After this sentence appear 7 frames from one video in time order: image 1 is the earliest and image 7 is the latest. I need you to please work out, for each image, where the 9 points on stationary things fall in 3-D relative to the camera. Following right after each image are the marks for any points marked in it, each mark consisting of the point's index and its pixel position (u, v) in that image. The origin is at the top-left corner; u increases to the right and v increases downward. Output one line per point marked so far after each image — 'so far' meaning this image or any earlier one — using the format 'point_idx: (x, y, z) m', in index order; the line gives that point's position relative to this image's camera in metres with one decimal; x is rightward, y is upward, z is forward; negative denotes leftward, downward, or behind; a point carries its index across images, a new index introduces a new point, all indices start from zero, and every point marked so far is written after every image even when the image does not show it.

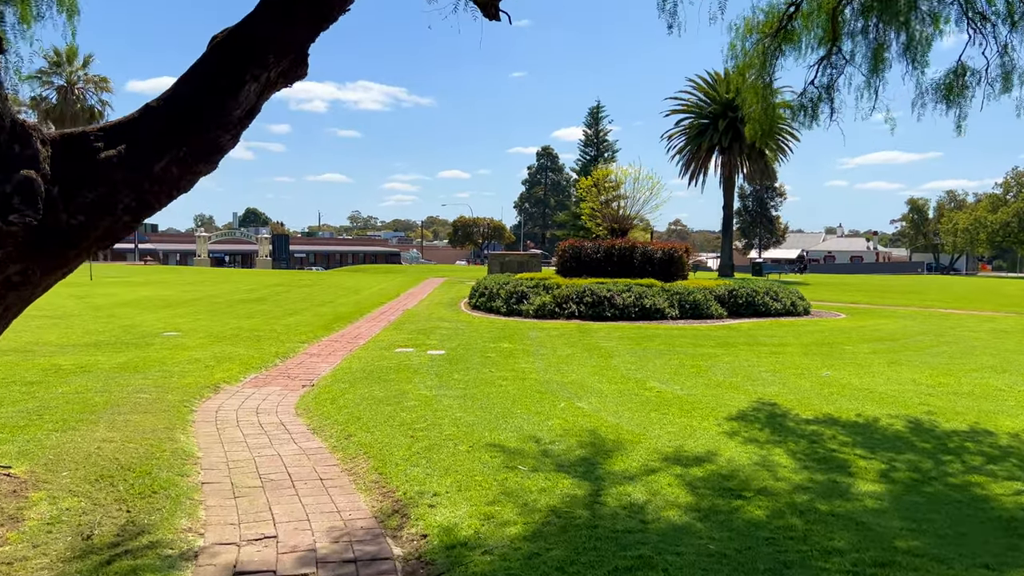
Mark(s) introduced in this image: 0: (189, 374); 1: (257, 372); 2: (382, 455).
0: (-4.0, -1.1, +8.3) m
1: (-3.4, -1.1, +8.7) m
2: (-0.9, -1.2, +4.8) m
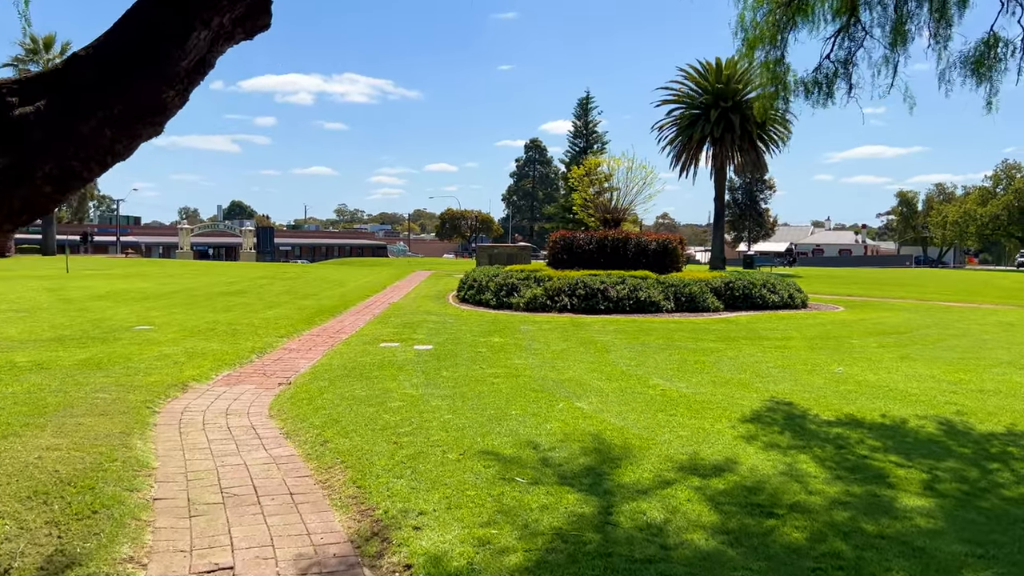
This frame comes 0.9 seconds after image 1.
0: (-4.1, -1.0, +7.7) m
1: (-3.5, -1.0, +8.1) m
2: (-1.0, -1.1, +4.3) m
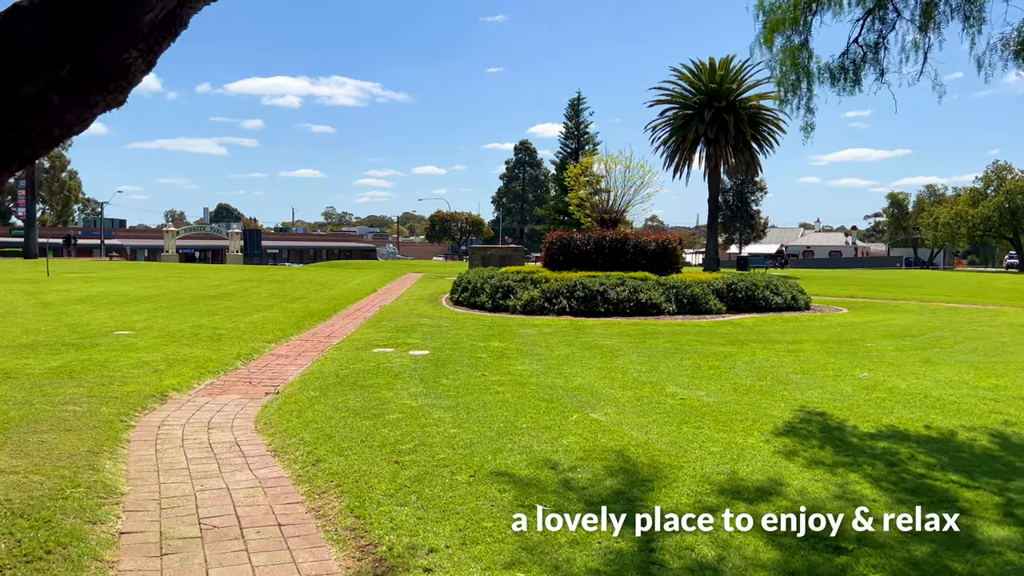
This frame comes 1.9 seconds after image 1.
0: (-4.1, -1.0, +7.1) m
1: (-3.4, -1.0, +7.6) m
2: (-0.9, -1.1, +3.8) m
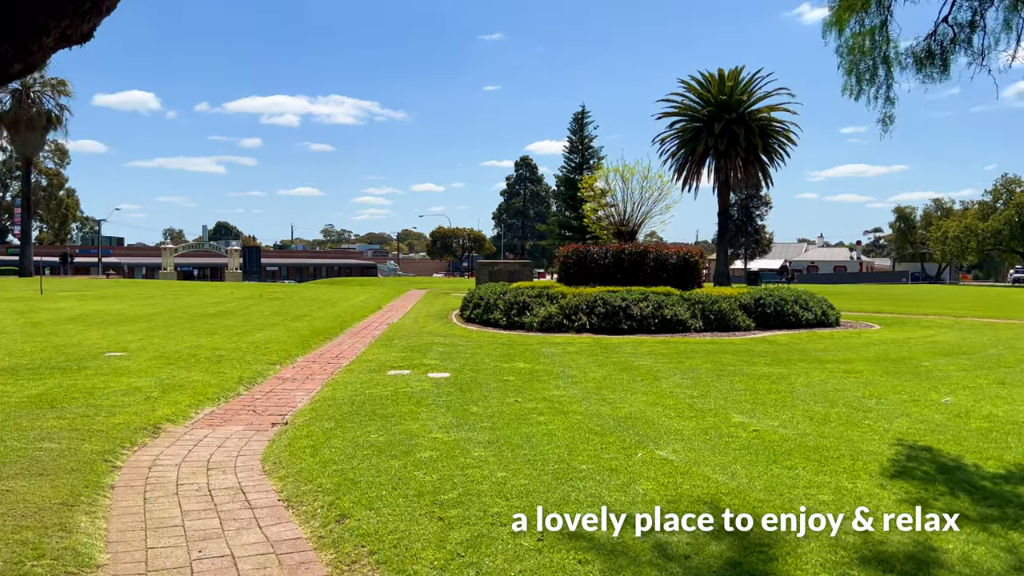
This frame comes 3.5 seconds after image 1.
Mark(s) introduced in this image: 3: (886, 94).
0: (-3.7, -1.2, +6.3) m
1: (-3.1, -1.2, +6.8) m
2: (-0.5, -1.2, +3.0) m
3: (+3.1, +1.6, +5.5) m
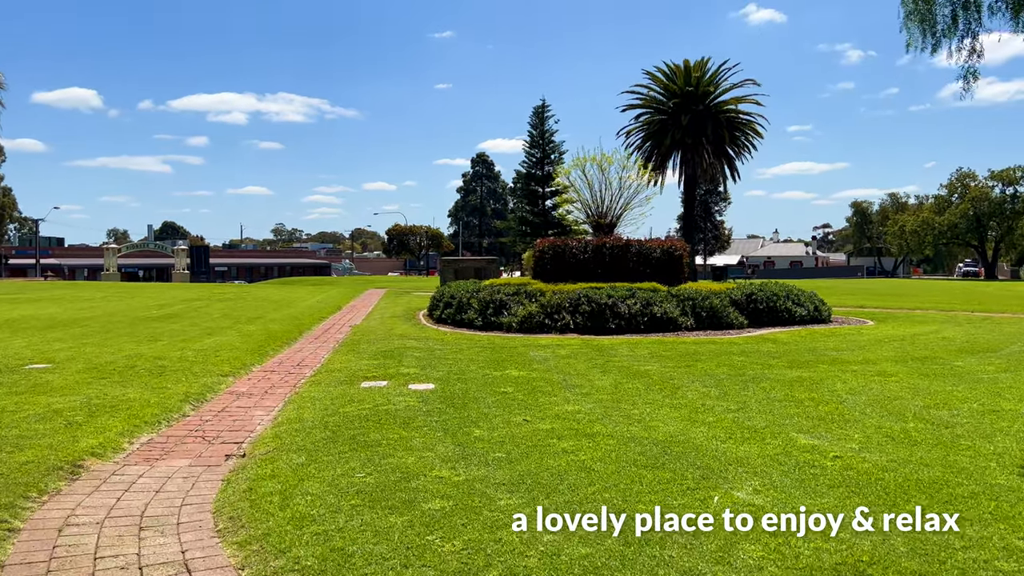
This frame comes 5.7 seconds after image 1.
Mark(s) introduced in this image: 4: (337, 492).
0: (-3.6, -1.2, +5.0) m
1: (-3.0, -1.2, +5.5) m
2: (-0.2, -1.2, +1.9) m
3: (+3.2, +1.7, +4.6) m
4: (-1.0, -1.2, +3.8) m
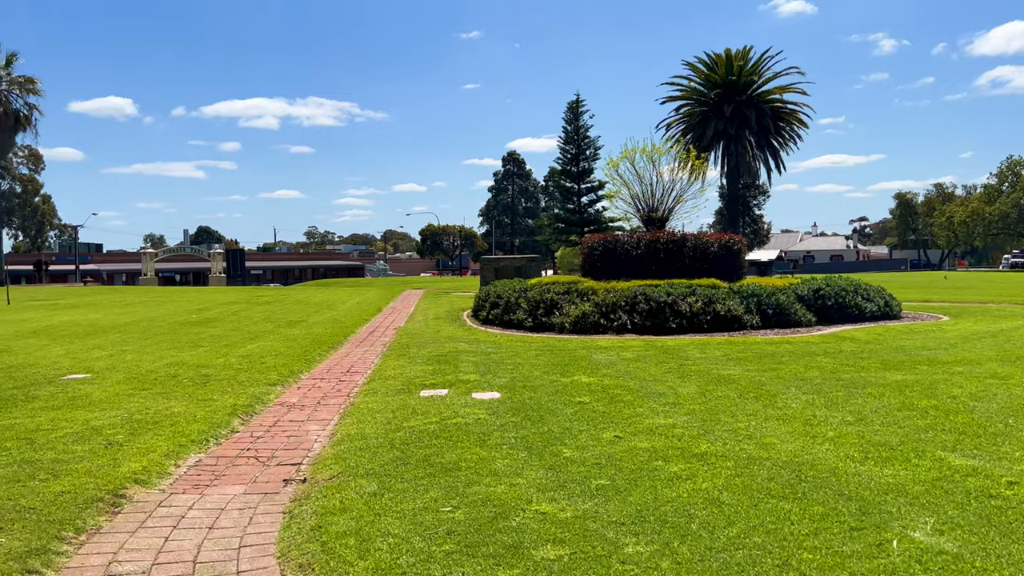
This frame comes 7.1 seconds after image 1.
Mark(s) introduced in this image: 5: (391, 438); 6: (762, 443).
0: (-3.0, -1.2, +4.5) m
1: (-2.3, -1.2, +5.0) m
2: (+0.3, -1.2, +1.2) m
3: (+3.8, +1.7, +3.8) m
4: (-0.4, -1.2, +3.2) m
5: (-0.9, -1.1, +5.0) m
6: (+1.7, -1.0, +4.5) m
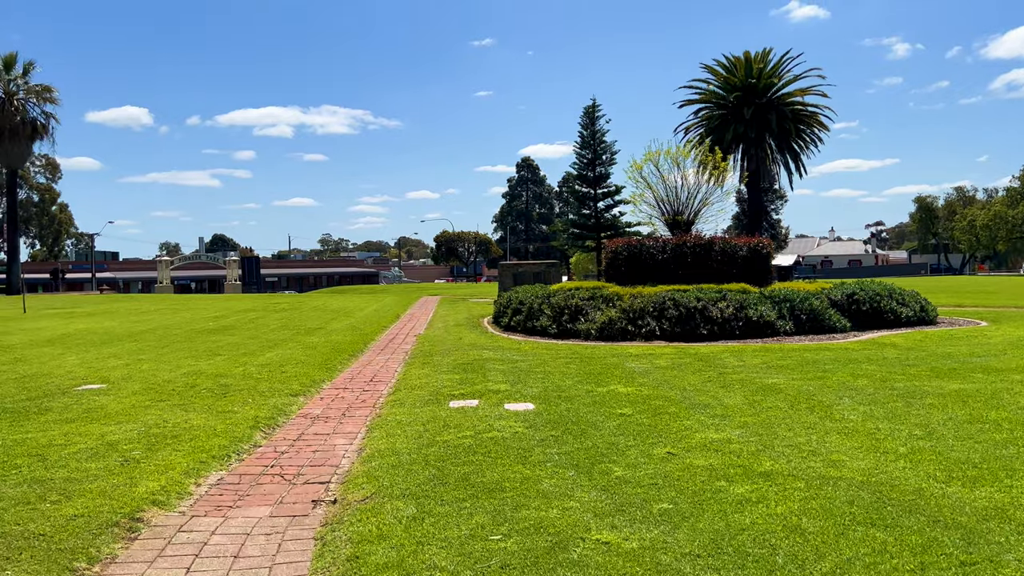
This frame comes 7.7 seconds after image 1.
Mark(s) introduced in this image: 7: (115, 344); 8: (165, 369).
0: (-2.7, -1.3, +4.2) m
1: (-2.1, -1.3, +4.7) m
2: (+0.5, -1.2, +0.9) m
3: (+4.0, +1.7, +3.4) m
4: (-0.2, -1.2, +2.9) m
5: (-0.6, -1.2, +4.7) m
6: (+2.0, -1.1, +4.2) m
7: (-7.5, -1.1, +12.6) m
8: (-4.9, -1.1, +9.3) m
